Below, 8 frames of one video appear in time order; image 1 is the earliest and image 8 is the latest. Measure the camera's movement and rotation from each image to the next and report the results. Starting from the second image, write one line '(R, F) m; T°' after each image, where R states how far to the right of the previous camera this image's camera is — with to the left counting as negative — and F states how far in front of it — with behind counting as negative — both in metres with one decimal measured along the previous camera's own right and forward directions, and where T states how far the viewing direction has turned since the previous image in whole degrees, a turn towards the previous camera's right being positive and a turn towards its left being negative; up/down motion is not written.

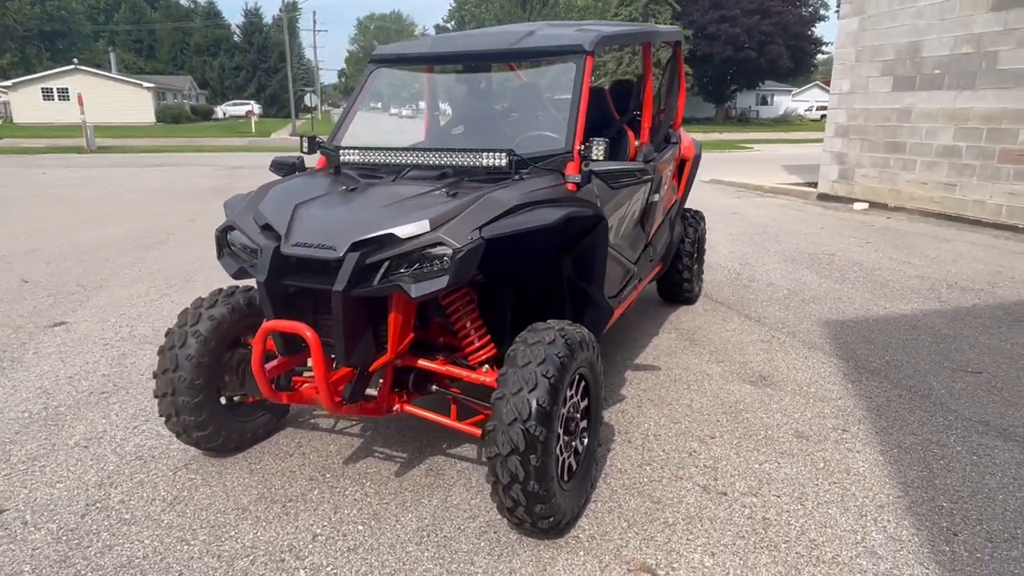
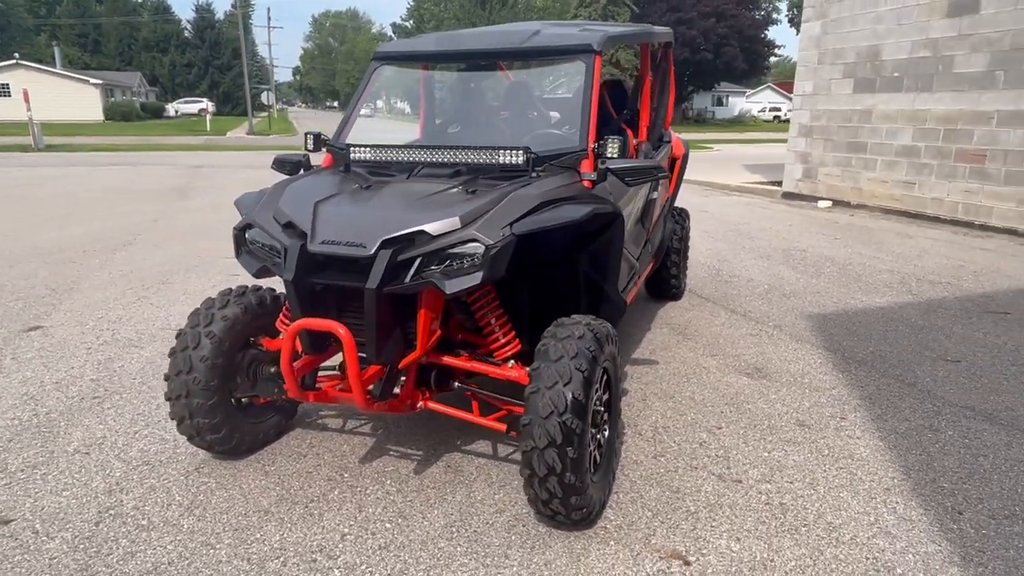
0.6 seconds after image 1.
(-0.3, 0.0) m; +4°
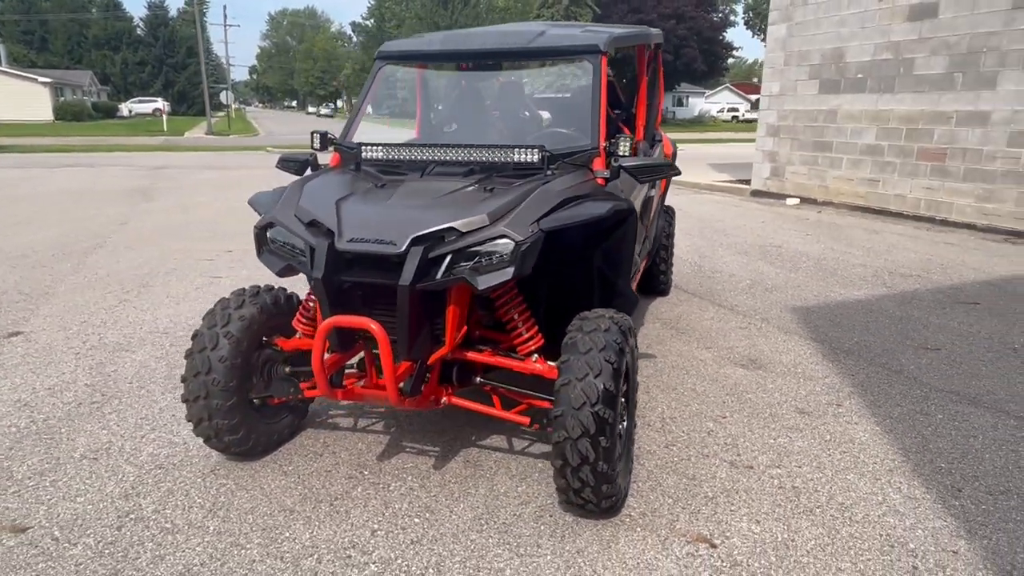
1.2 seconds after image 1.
(-0.3, -0.1) m; +3°
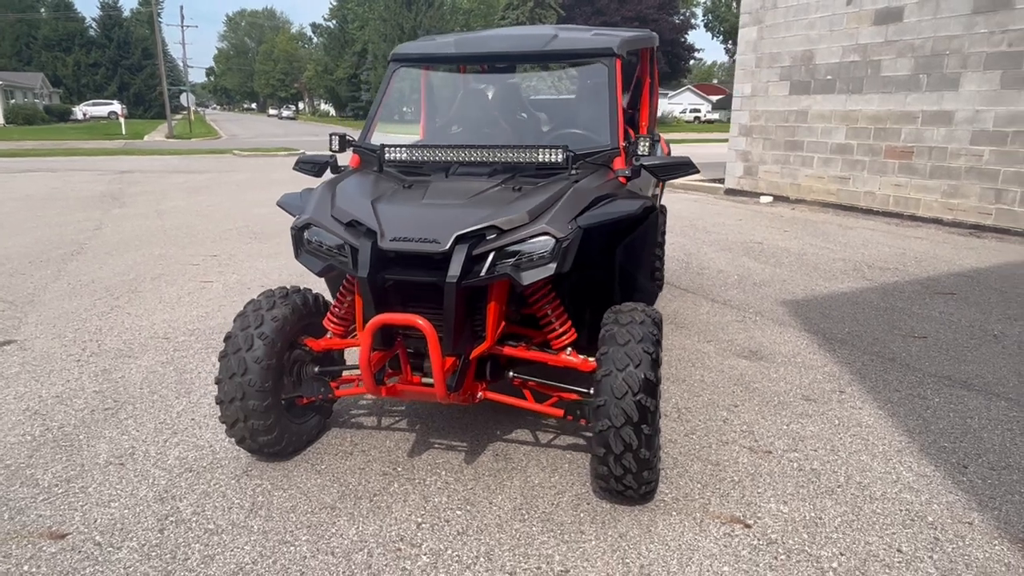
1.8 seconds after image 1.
(-0.3, -0.1) m; +3°
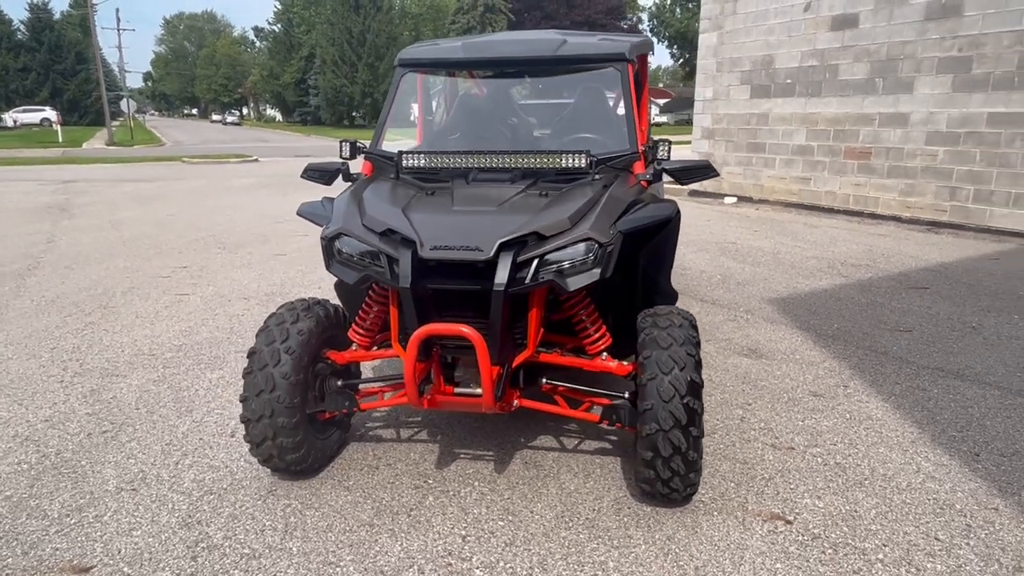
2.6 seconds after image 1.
(-0.4, 0.0) m; +4°
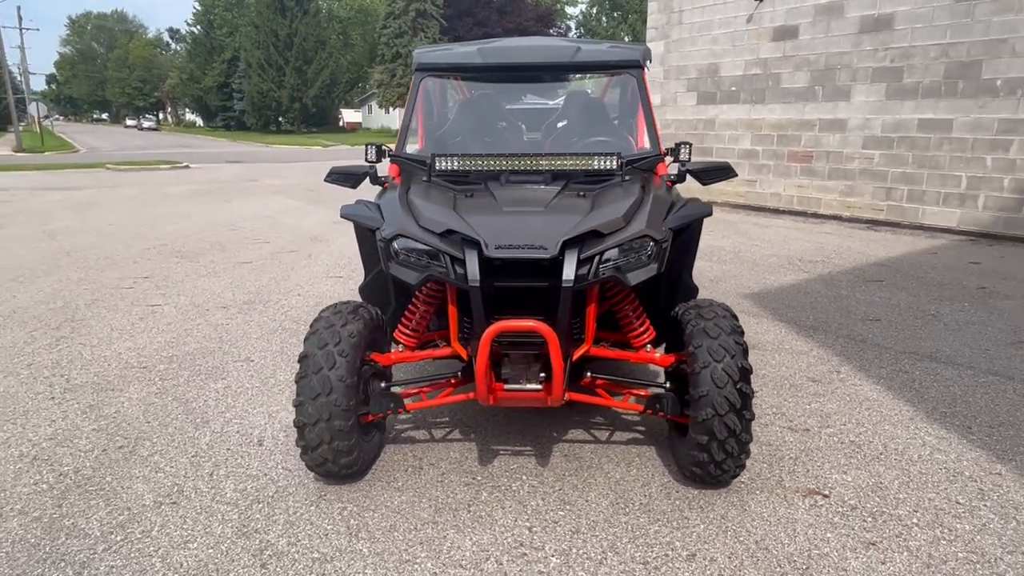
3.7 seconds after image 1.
(-0.6, -0.1) m; +6°
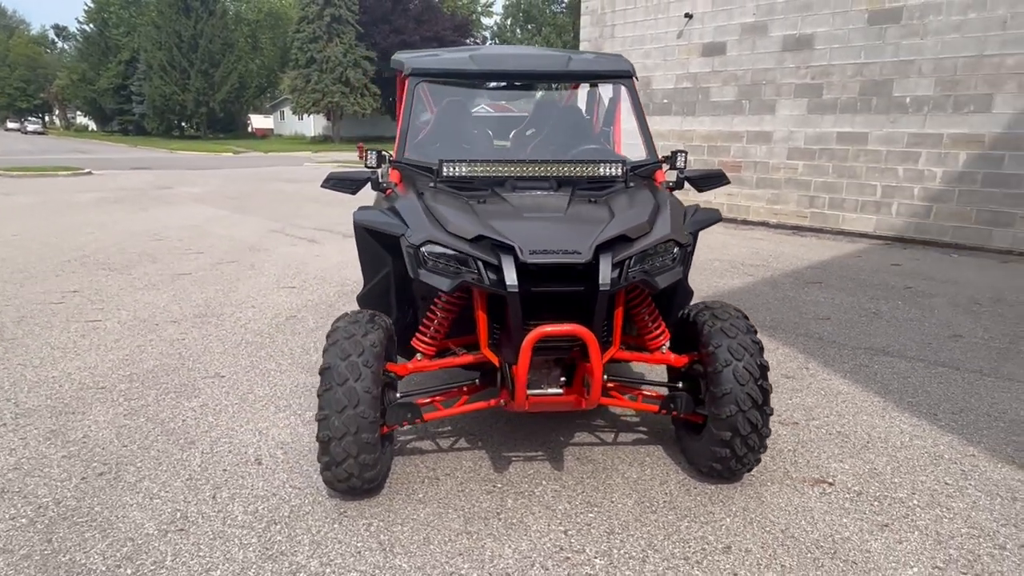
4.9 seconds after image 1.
(-0.5, 0.0) m; +7°
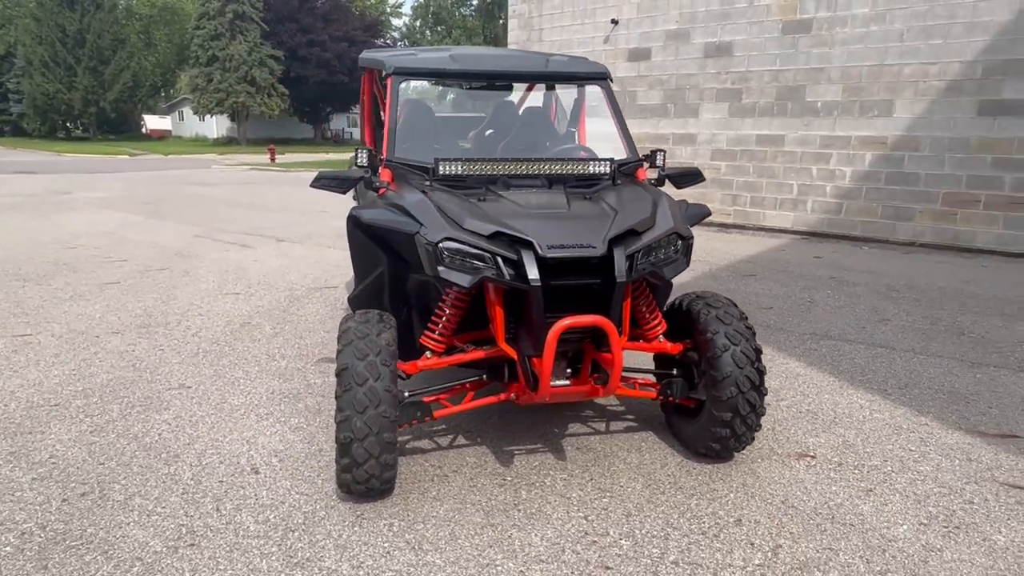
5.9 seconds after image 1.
(-0.5, 0.0) m; +7°
